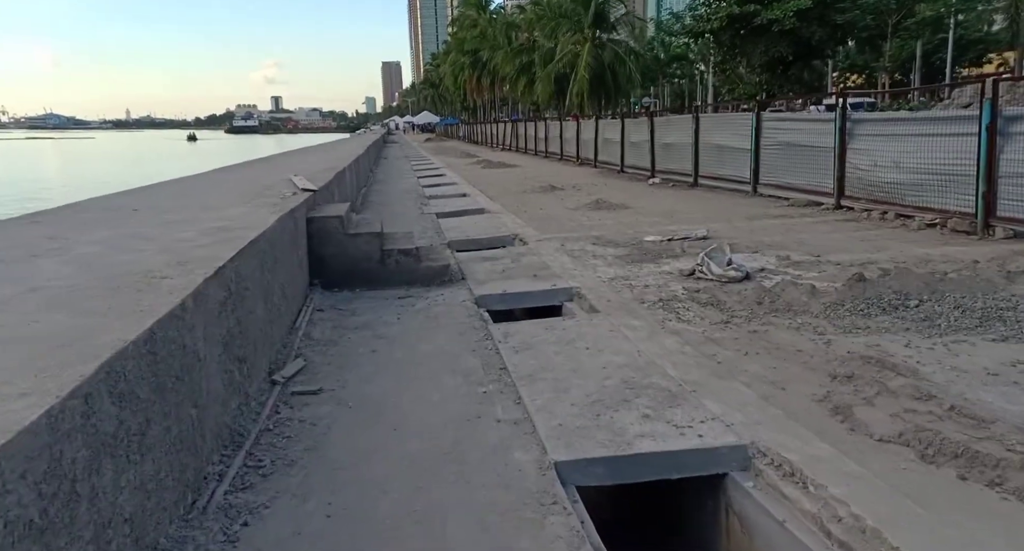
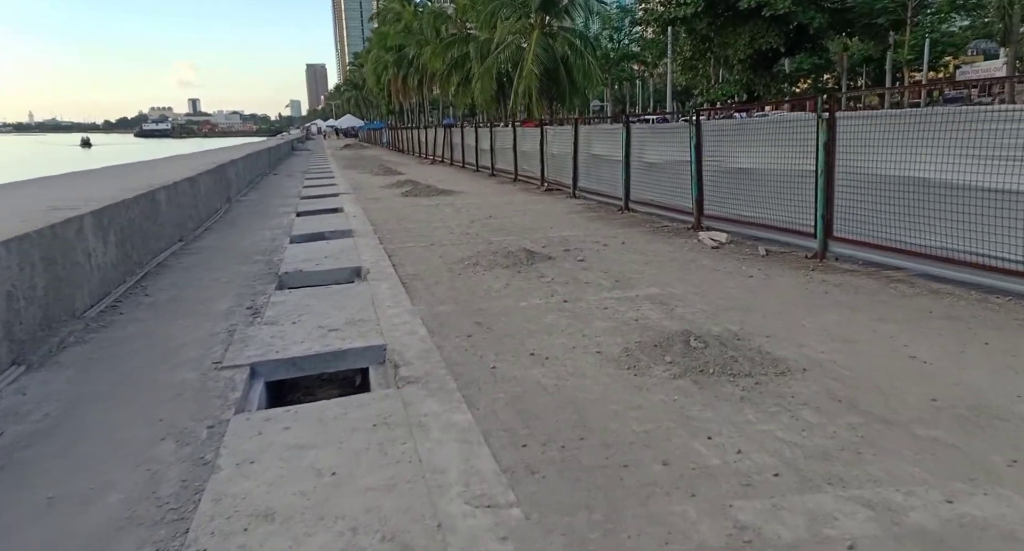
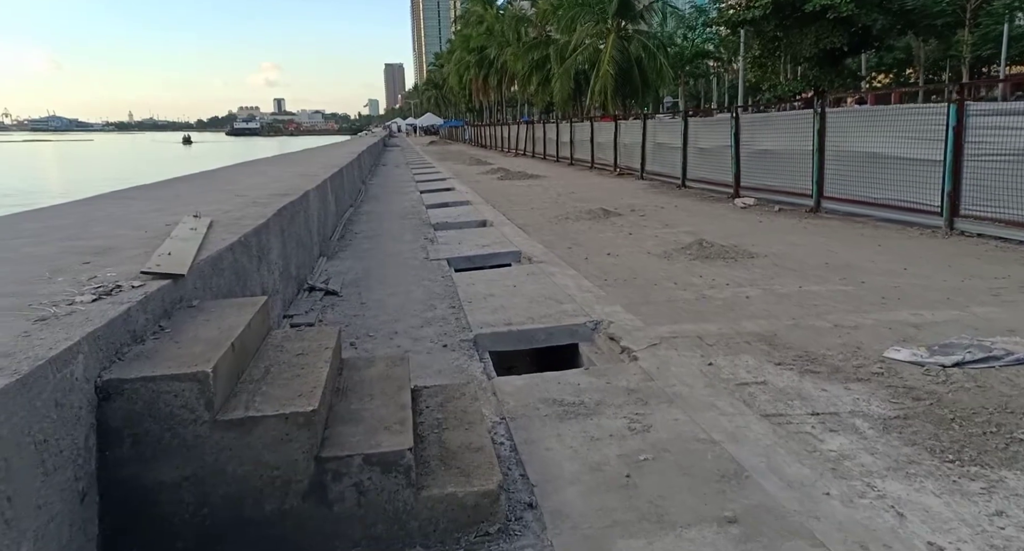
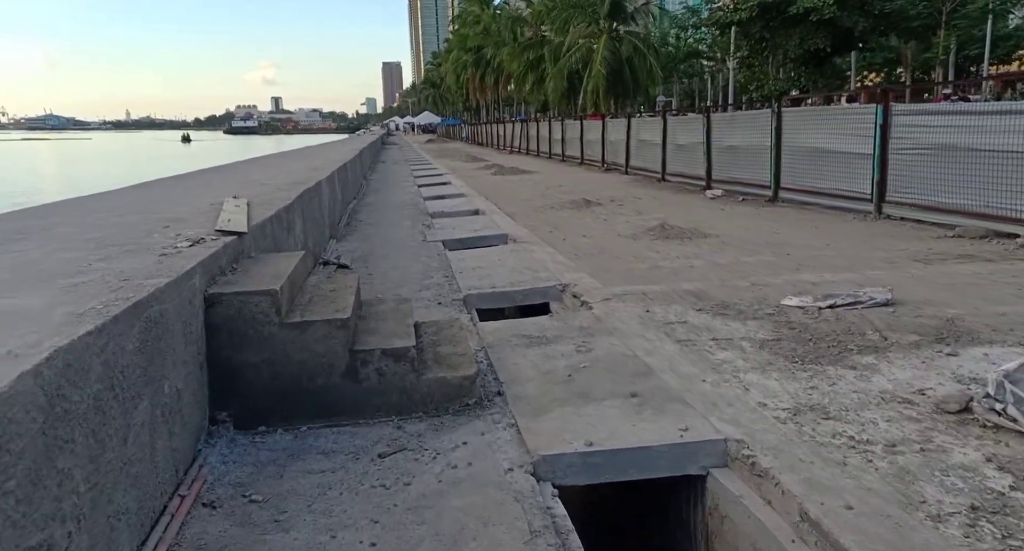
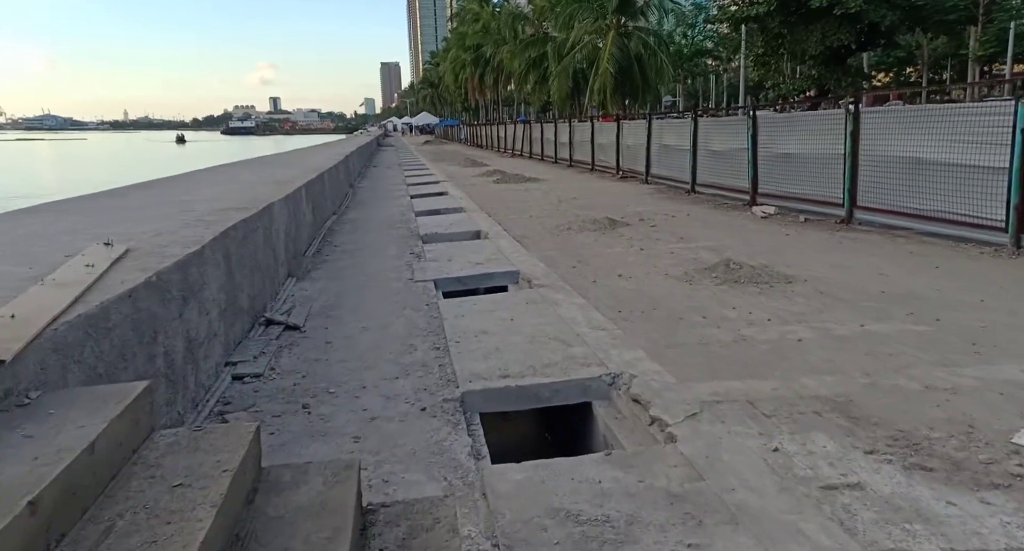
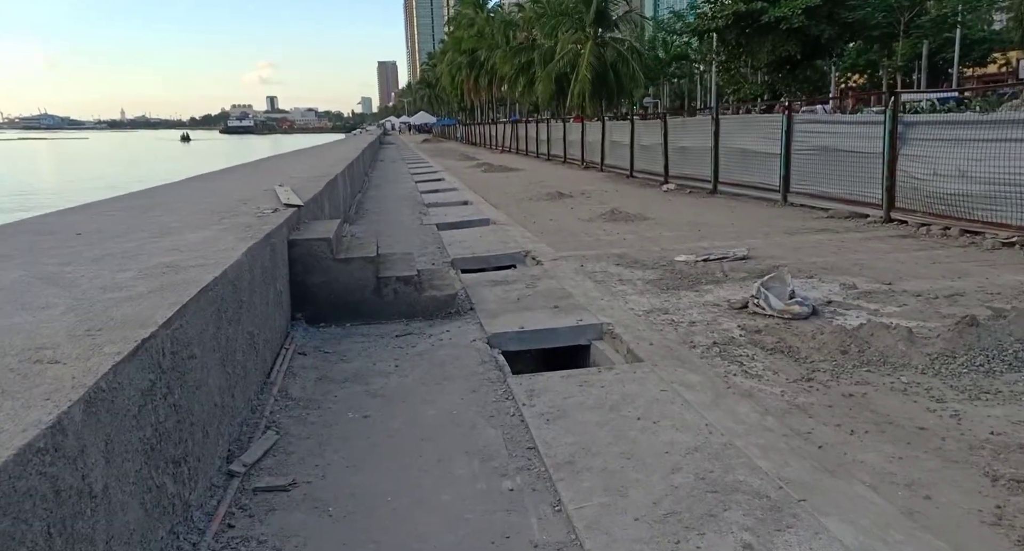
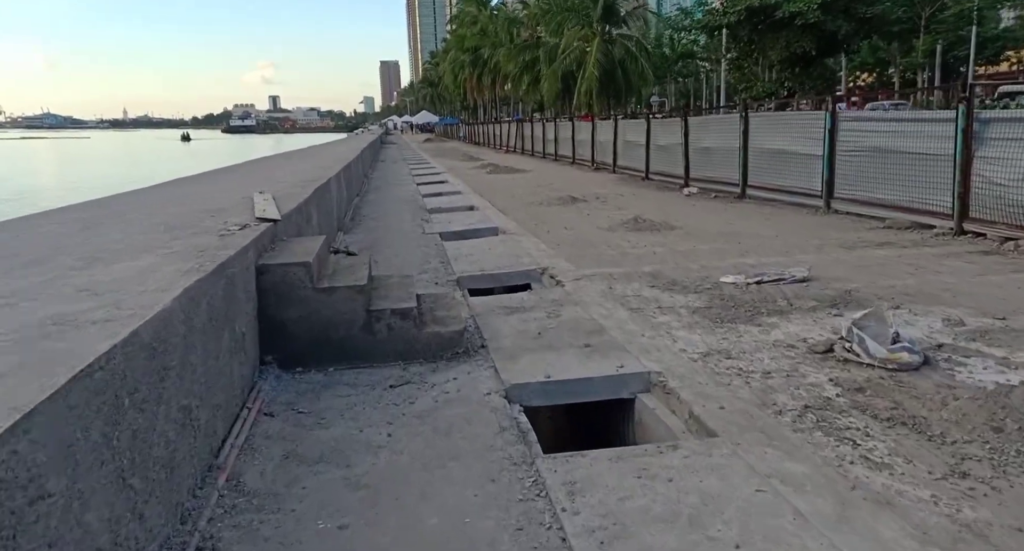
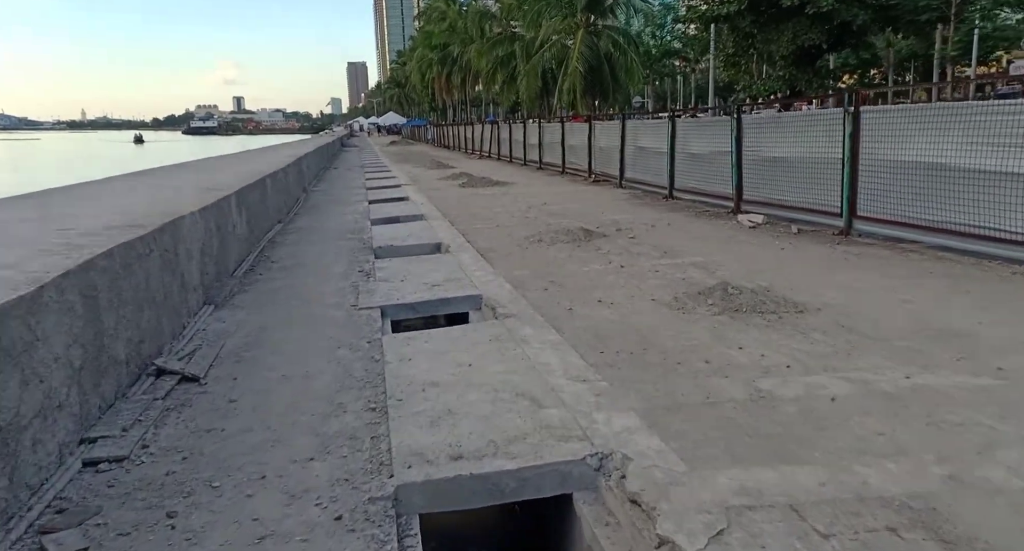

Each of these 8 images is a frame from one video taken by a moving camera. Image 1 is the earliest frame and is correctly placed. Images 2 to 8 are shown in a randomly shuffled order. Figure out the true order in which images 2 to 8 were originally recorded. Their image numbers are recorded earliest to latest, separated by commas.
6, 7, 4, 3, 5, 8, 2
